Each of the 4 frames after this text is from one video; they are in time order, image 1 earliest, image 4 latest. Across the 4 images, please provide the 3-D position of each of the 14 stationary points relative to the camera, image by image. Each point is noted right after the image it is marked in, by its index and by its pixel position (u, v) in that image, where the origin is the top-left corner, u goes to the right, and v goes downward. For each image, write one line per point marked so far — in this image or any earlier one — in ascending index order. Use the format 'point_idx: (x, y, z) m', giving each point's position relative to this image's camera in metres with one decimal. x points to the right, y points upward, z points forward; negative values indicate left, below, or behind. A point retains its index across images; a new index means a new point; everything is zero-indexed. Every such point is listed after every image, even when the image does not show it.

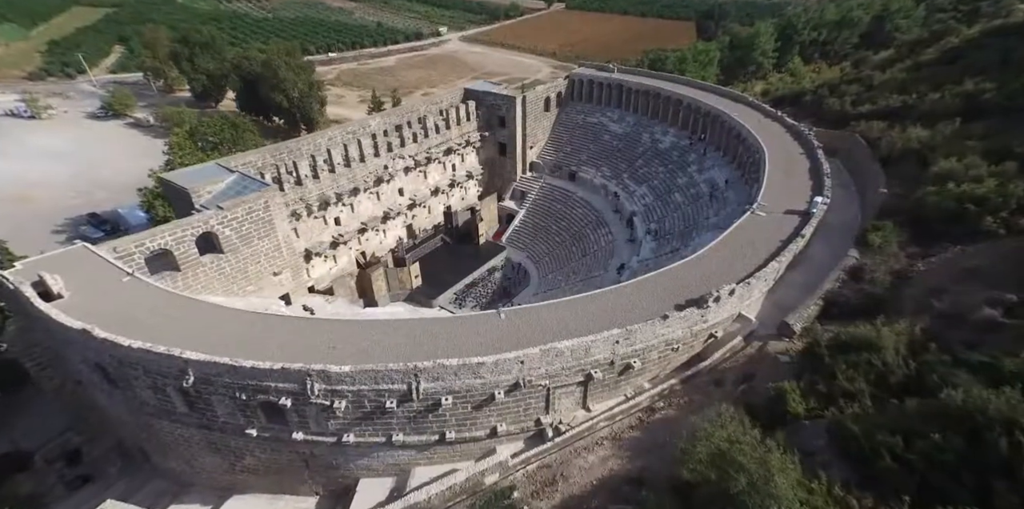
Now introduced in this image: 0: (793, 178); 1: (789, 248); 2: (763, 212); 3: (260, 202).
0: (+11.9, +3.2, +18.3) m
1: (+8.9, +0.3, +13.9) m
2: (+9.3, +1.6, +16.1) m
3: (-9.9, +2.1, +17.3) m
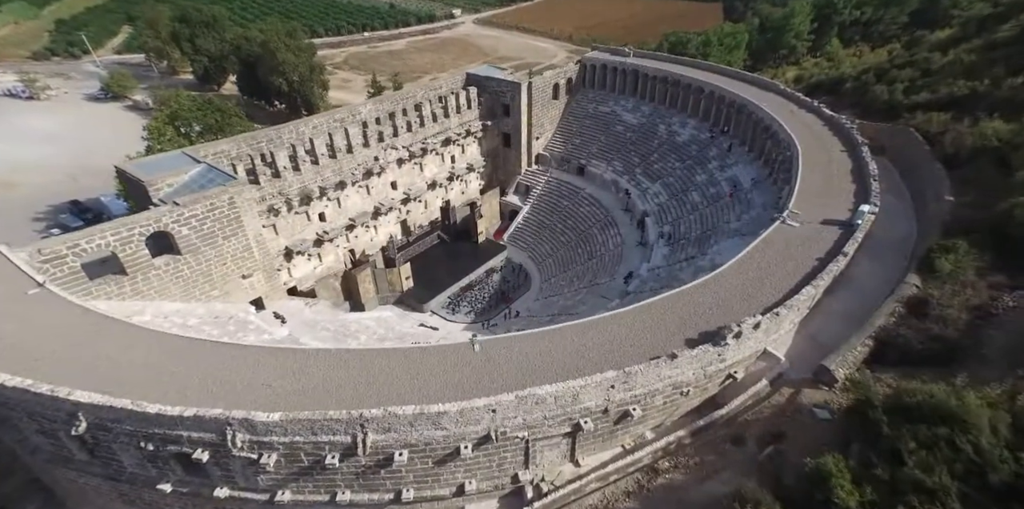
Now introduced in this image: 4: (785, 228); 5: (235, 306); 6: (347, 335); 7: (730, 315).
0: (+11.7, +2.7, +15.8) m
1: (+8.4, -0.3, +11.6) m
2: (+9.0, +1.0, +13.7) m
3: (-10.2, +2.1, +15.5) m
4: (+8.6, +0.8, +13.6) m
5: (-10.7, -2.0, +16.6) m
6: (-6.9, -3.4, +18.1) m
7: (+5.2, -1.5, +10.5) m
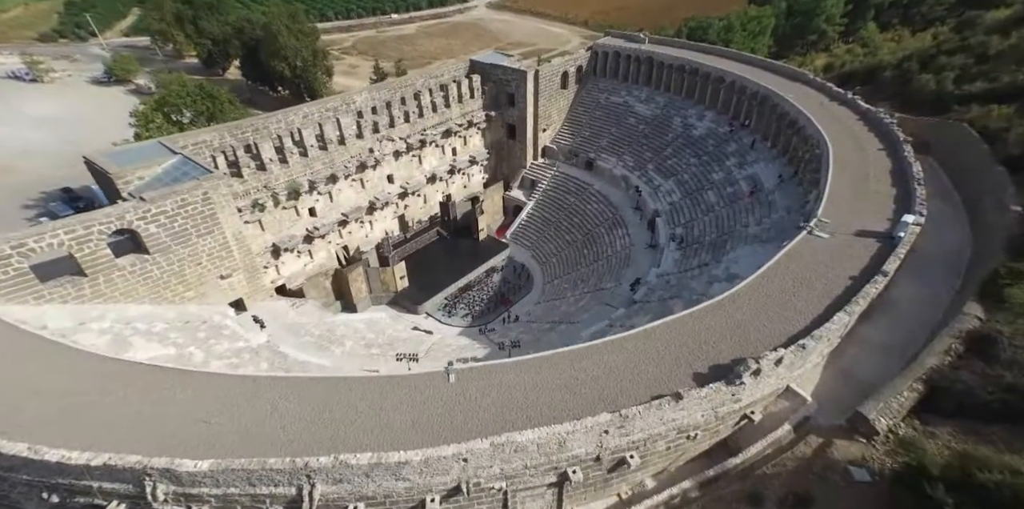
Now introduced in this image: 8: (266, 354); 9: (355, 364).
0: (+11.5, +2.3, +14.1) m
1: (+8.1, -0.8, +10.0) m
2: (+8.8, +0.6, +12.1) m
3: (-10.4, +2.1, +14.3) m
4: (+8.4, +0.4, +12.0) m
5: (-10.9, -1.9, +15.6) m
6: (-7.1, -3.4, +17.0) m
7: (+4.9, -1.9, +9.1) m
8: (-8.0, -3.1, +13.8) m
9: (-5.5, -3.8, +15.3) m
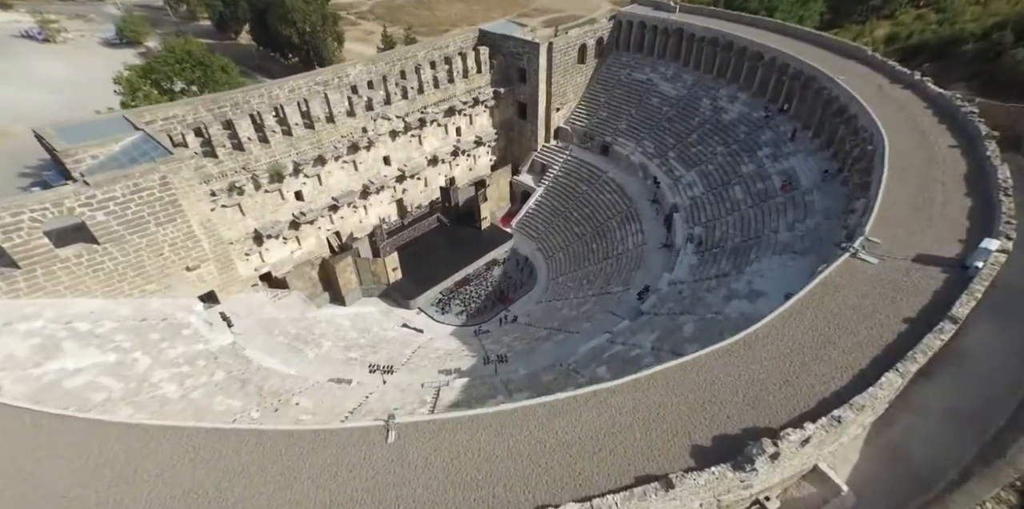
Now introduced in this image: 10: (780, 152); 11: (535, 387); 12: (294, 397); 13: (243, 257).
0: (+11.2, +1.6, +11.6) m
1: (+7.5, -1.5, +7.8) m
2: (+8.3, 0.0, +9.9) m
3: (-10.6, +2.3, +12.9) m
4: (+7.8, -0.2, +9.8) m
5: (-11.2, -1.6, +14.4) m
6: (-7.5, -3.1, +15.7) m
7: (+4.1, -2.6, +7.1) m
8: (-8.5, -3.0, +12.6) m
9: (-6.0, -3.8, +14.0) m
10: (+12.0, +4.6, +19.3) m
11: (+0.7, -3.7, +12.2) m
12: (-5.8, -3.7, +11.3) m
13: (-11.9, 0.0, +19.1) m
